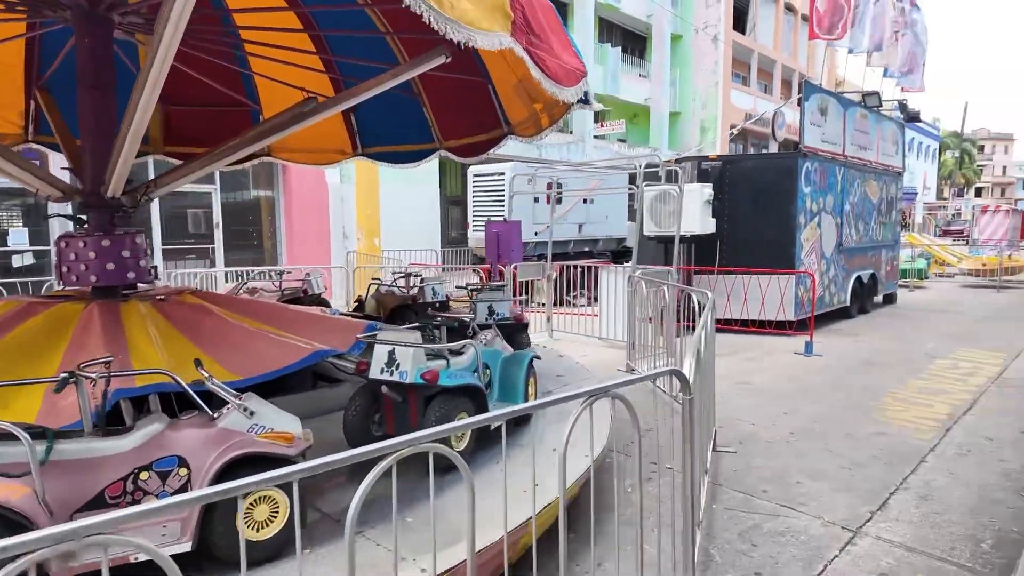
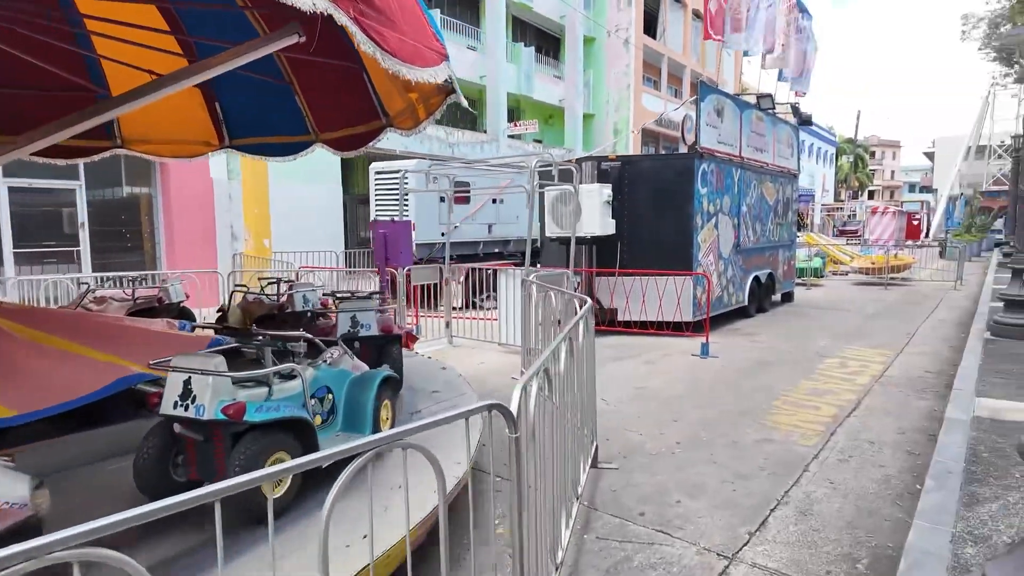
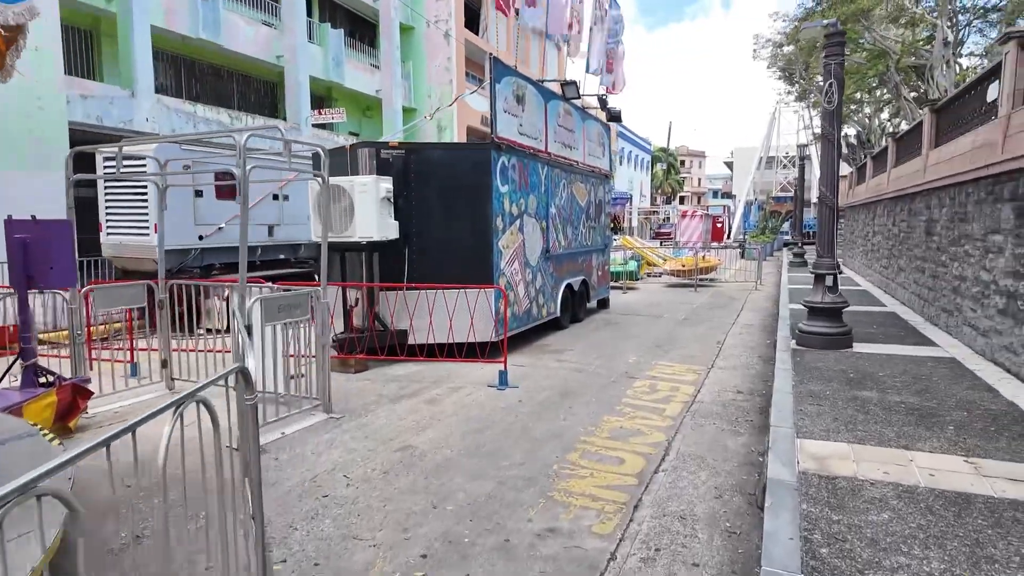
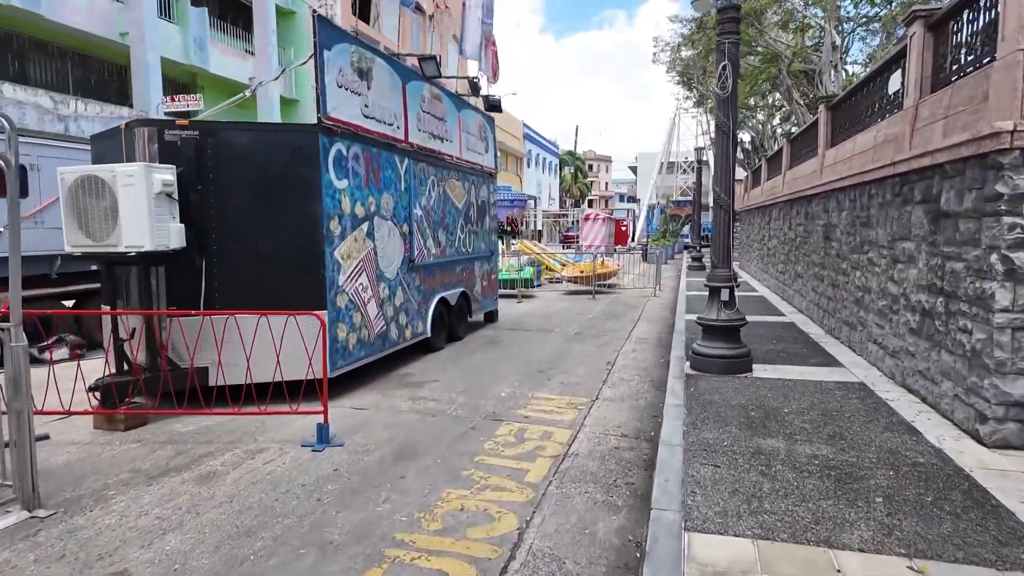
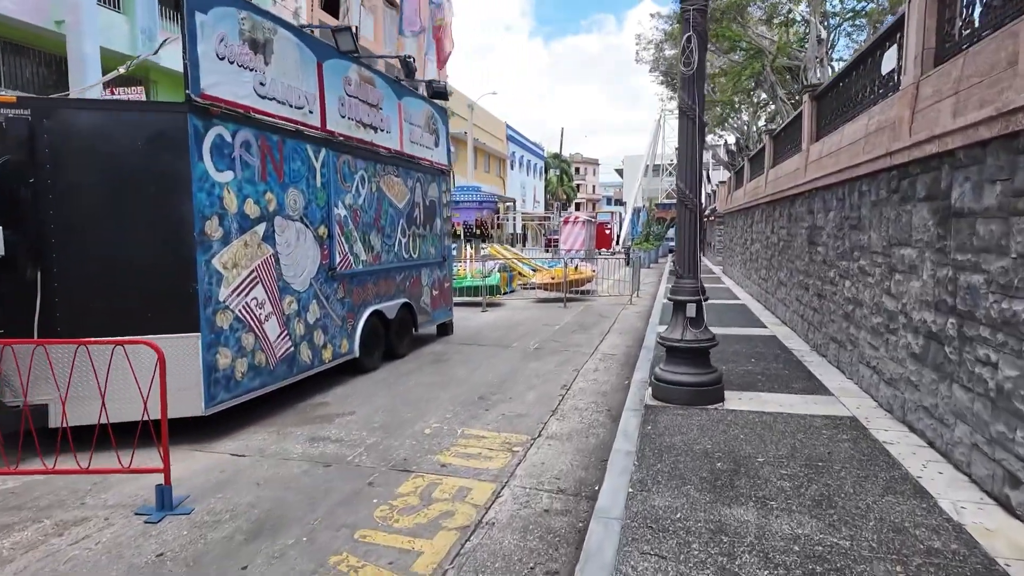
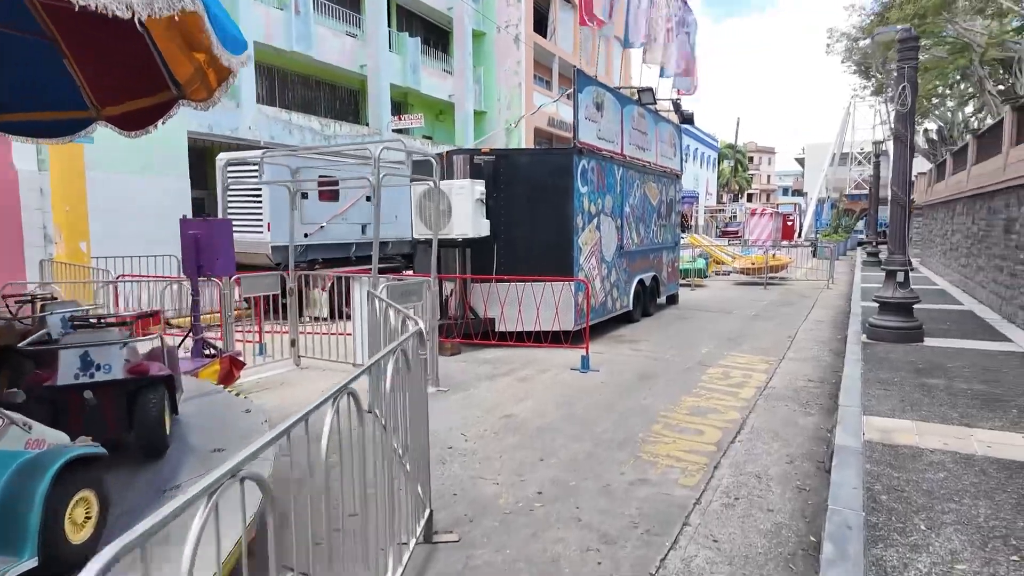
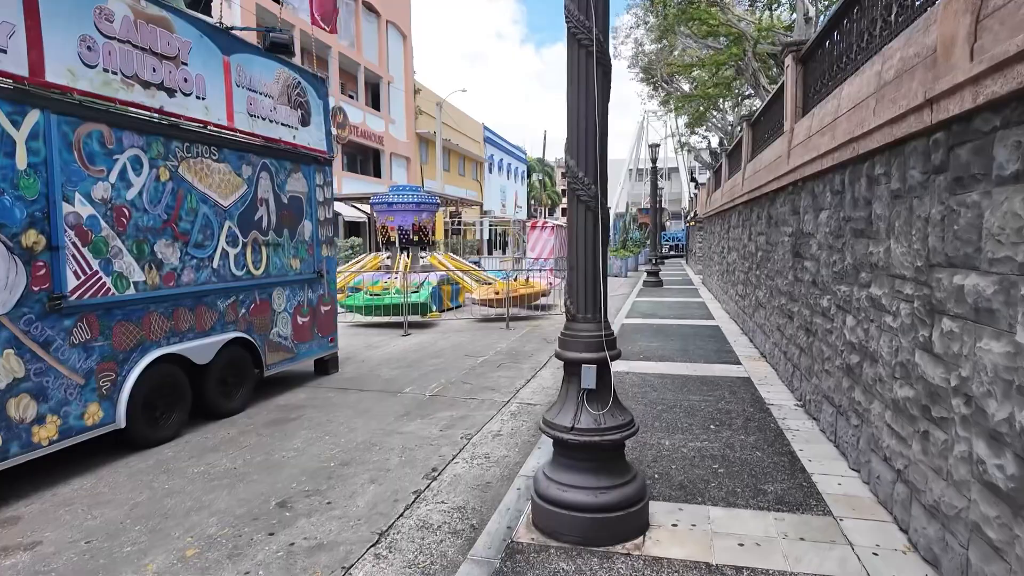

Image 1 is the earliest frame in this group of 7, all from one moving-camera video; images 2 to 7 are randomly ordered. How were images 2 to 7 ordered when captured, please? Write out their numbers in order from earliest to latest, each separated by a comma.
2, 6, 3, 4, 5, 7
